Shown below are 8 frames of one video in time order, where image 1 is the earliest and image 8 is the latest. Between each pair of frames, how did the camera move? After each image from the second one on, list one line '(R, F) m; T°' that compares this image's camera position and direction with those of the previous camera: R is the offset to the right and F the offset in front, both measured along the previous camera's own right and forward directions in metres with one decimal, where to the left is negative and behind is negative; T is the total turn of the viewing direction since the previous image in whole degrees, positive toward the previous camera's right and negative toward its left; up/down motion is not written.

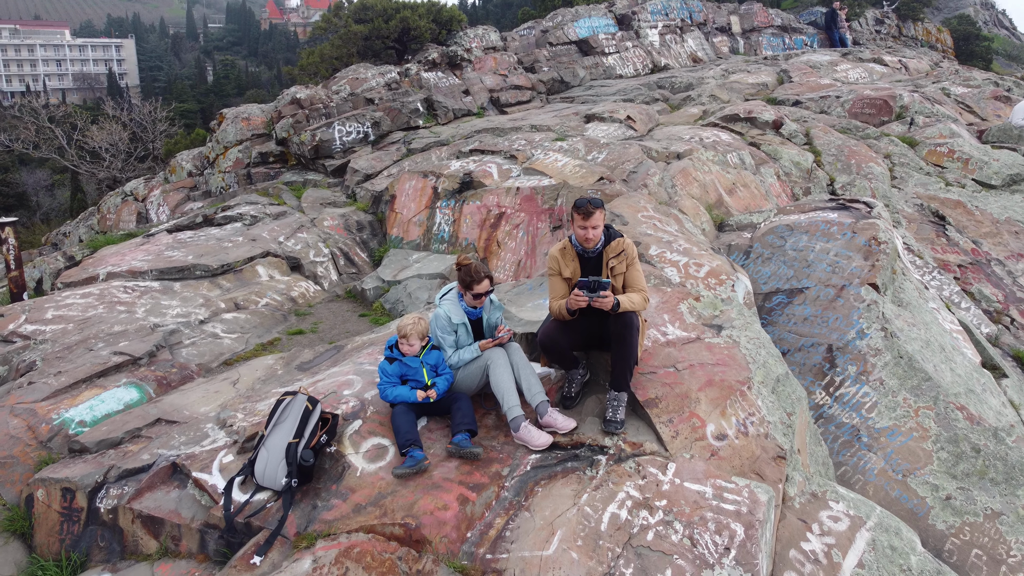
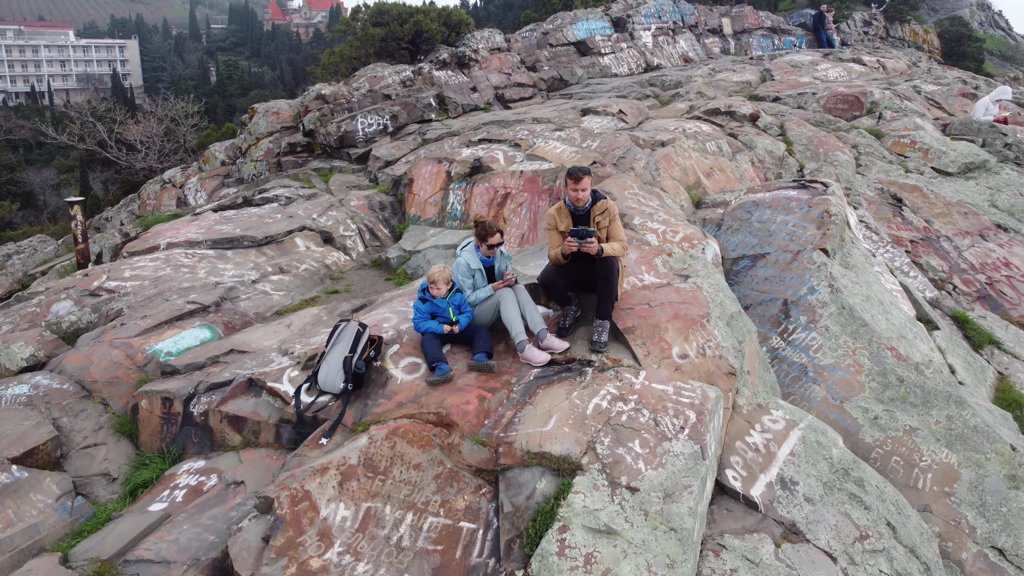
(0.0, -0.3) m; 0°
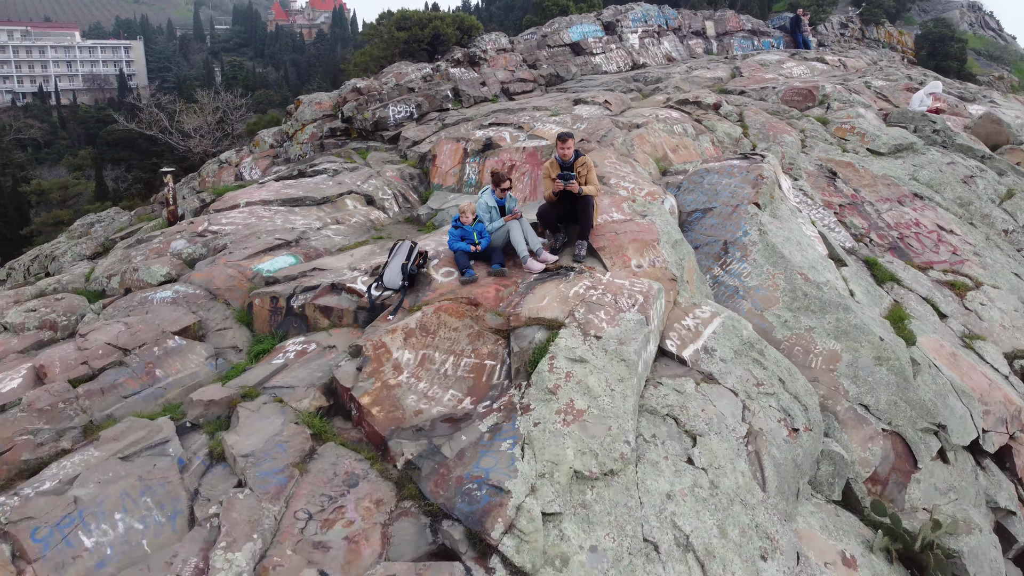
(0.0, -0.6) m; 0°
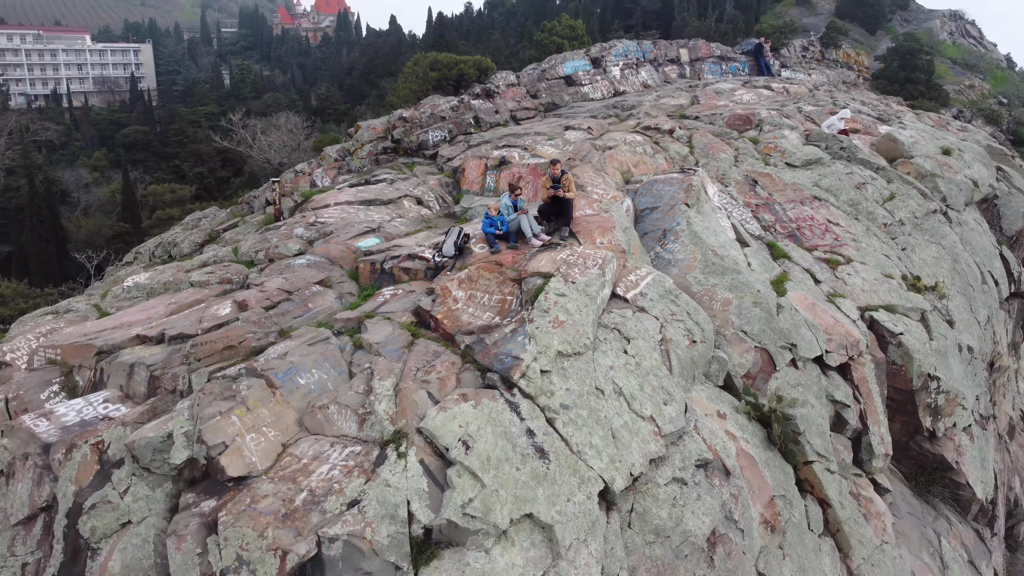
(0.0, -1.3) m; 0°
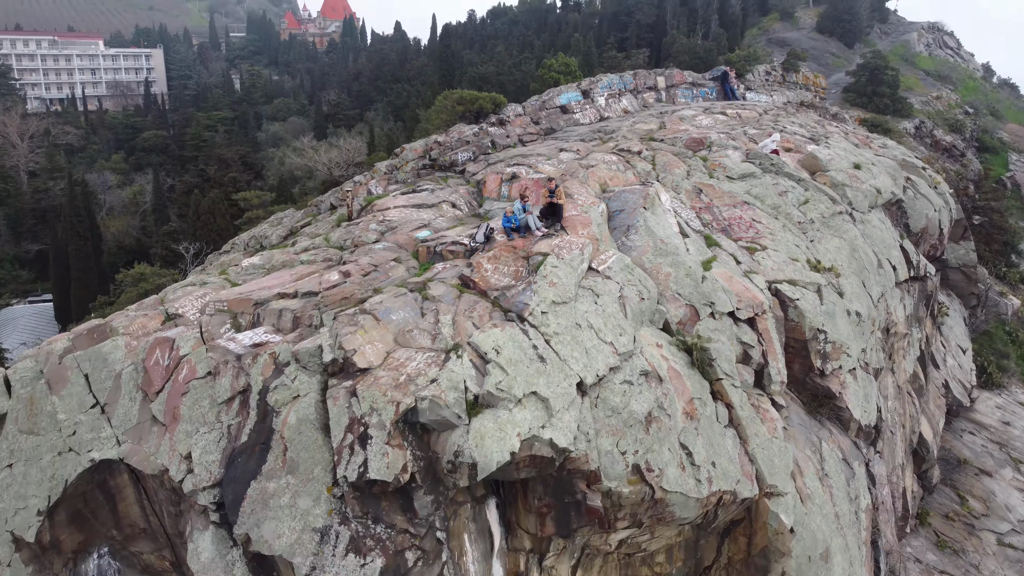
(-0.1, -1.7) m; 0°
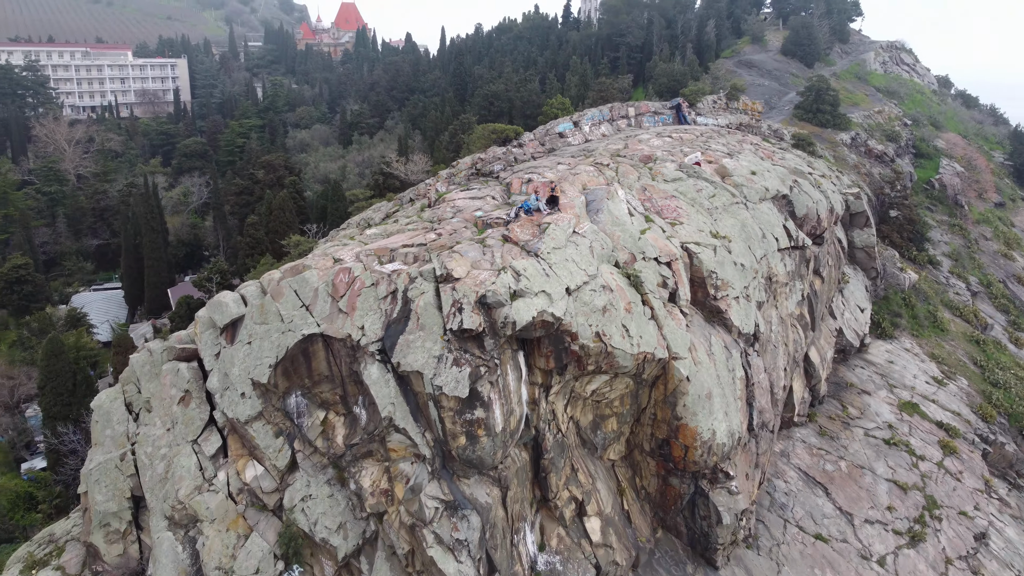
(-0.2, -4.0) m; 0°
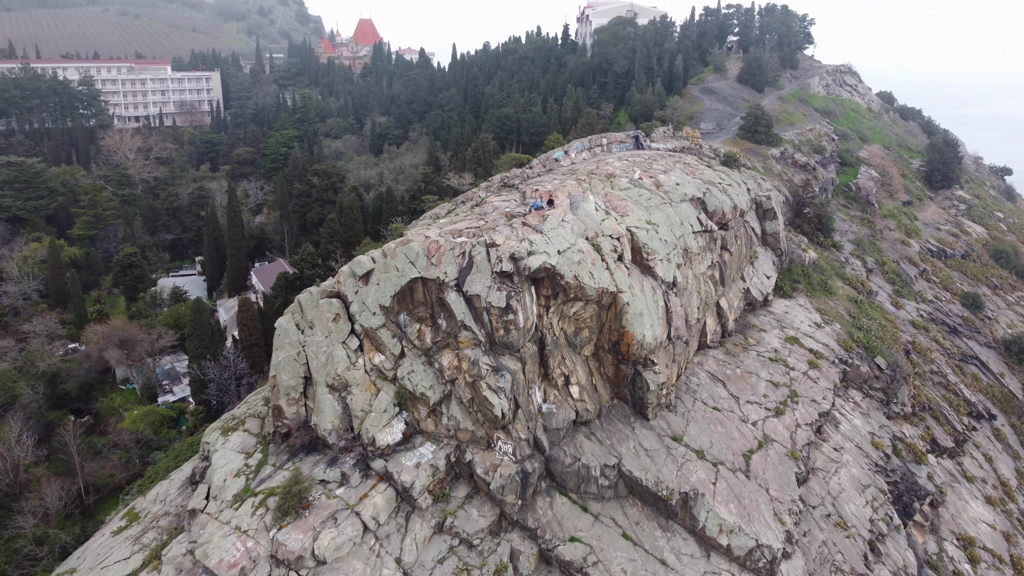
(-0.3, -6.8) m; 0°
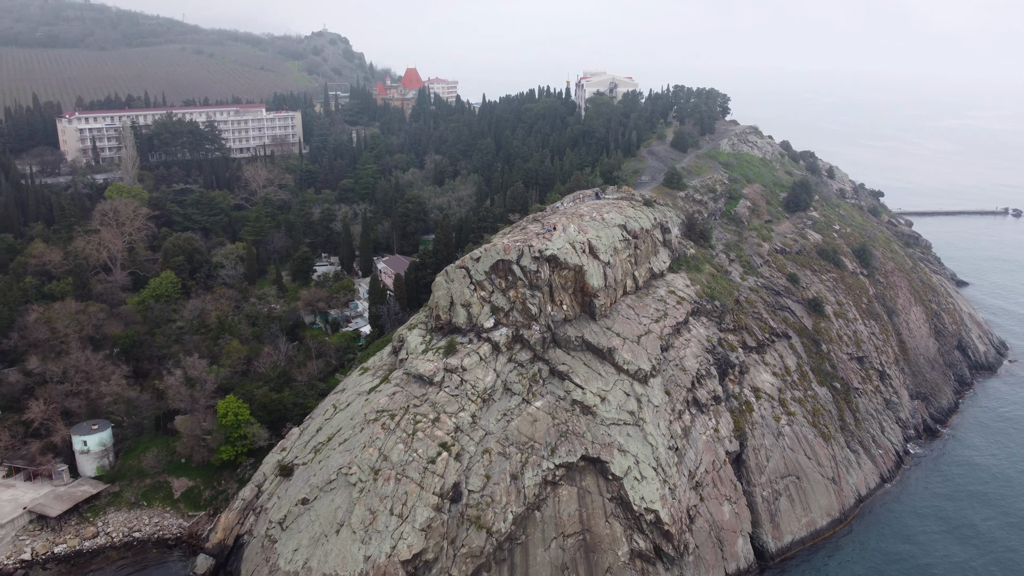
(-0.9, -22.4) m; -1°
